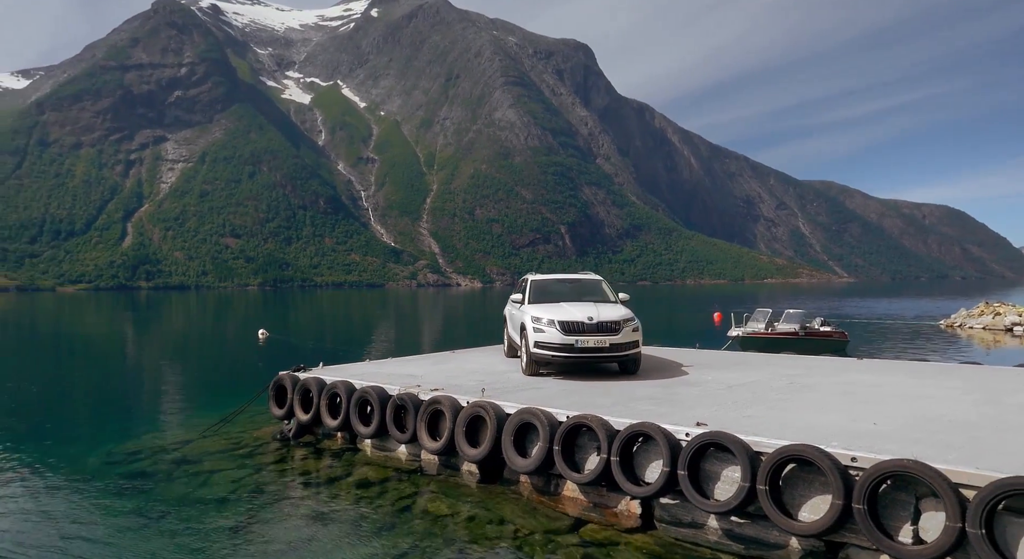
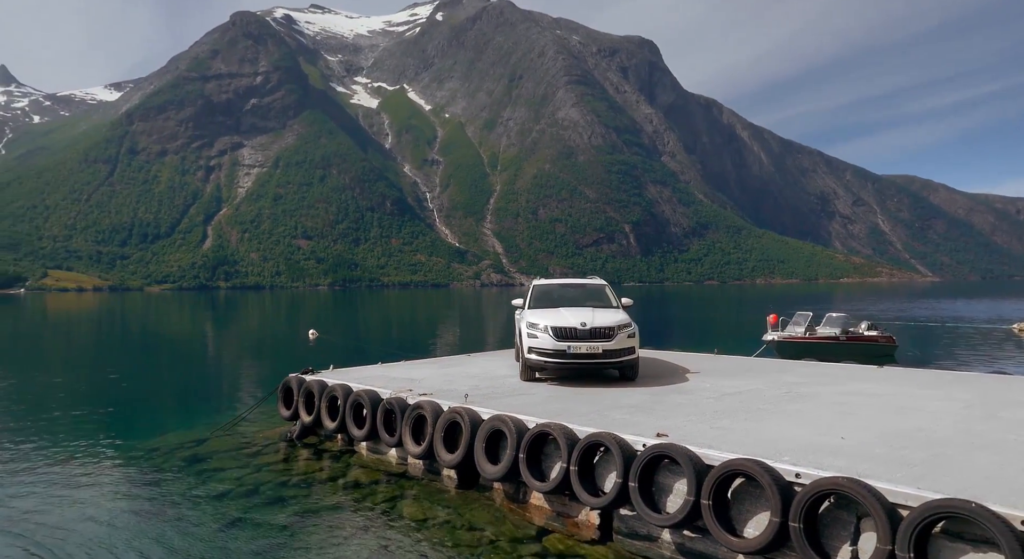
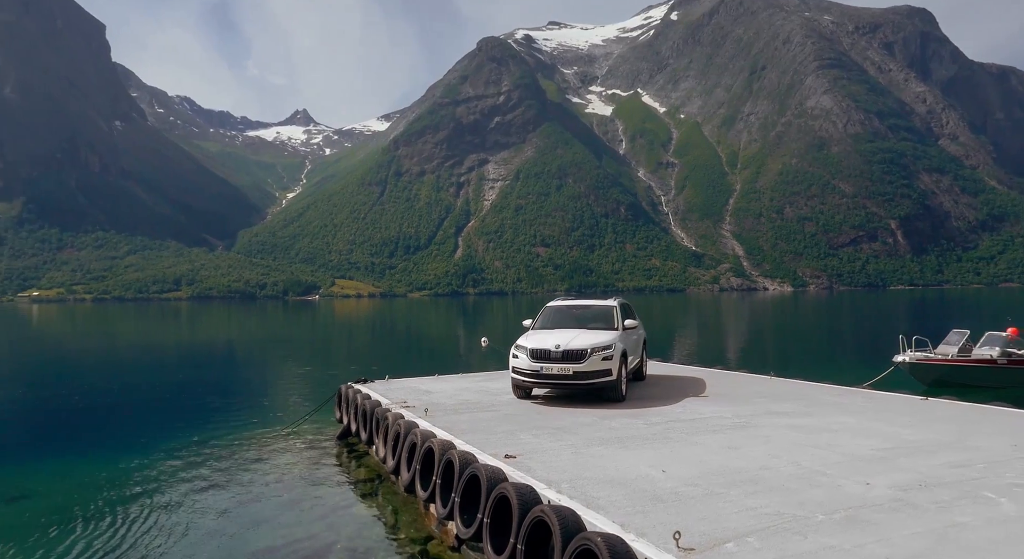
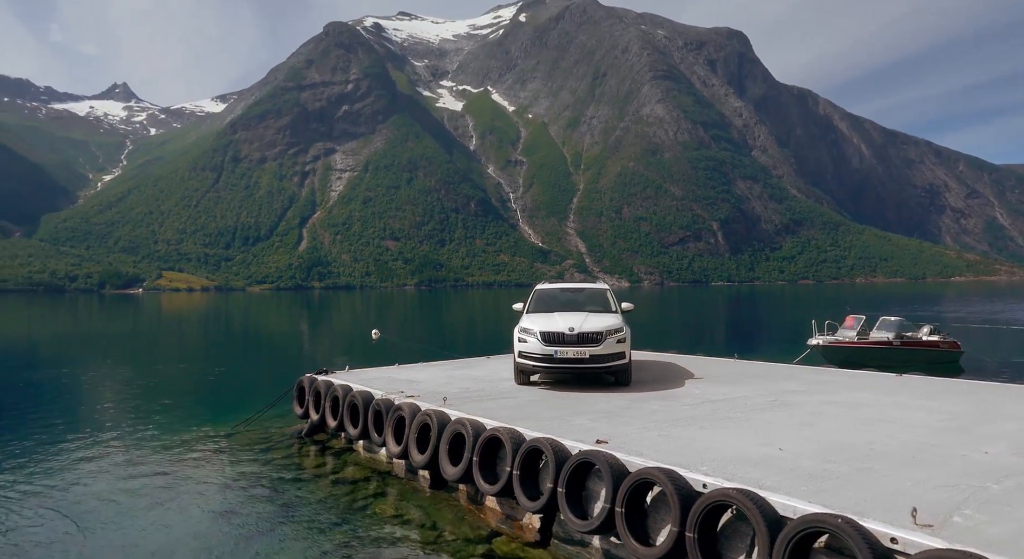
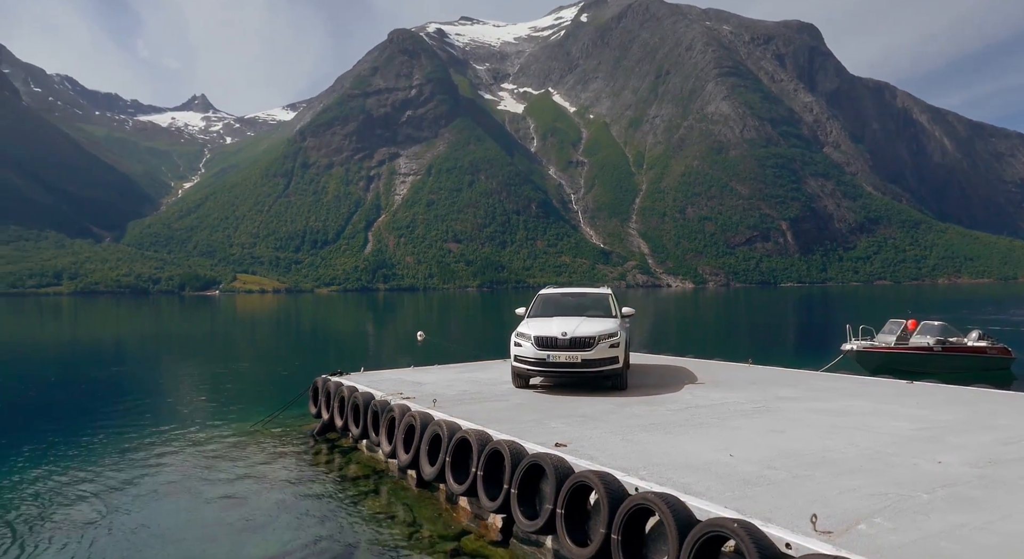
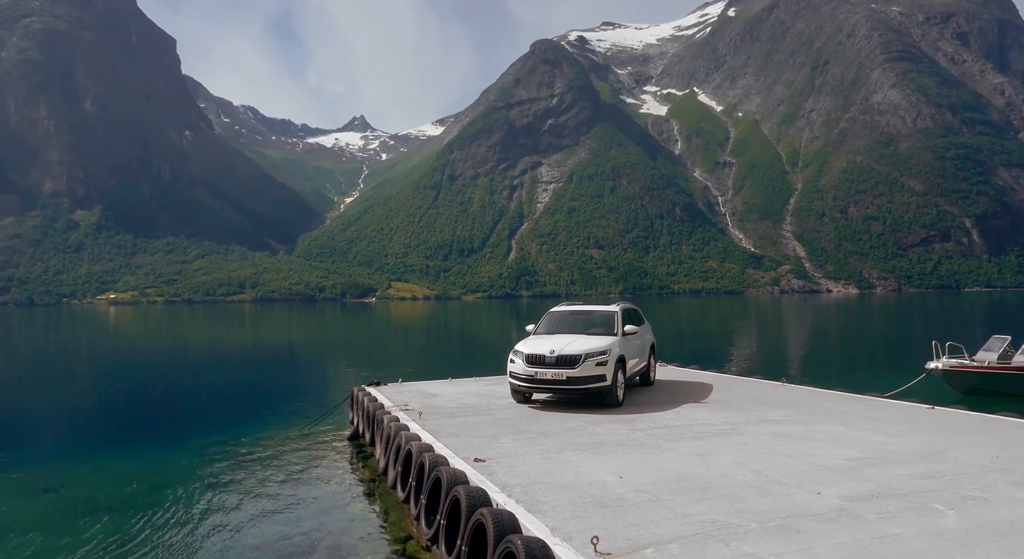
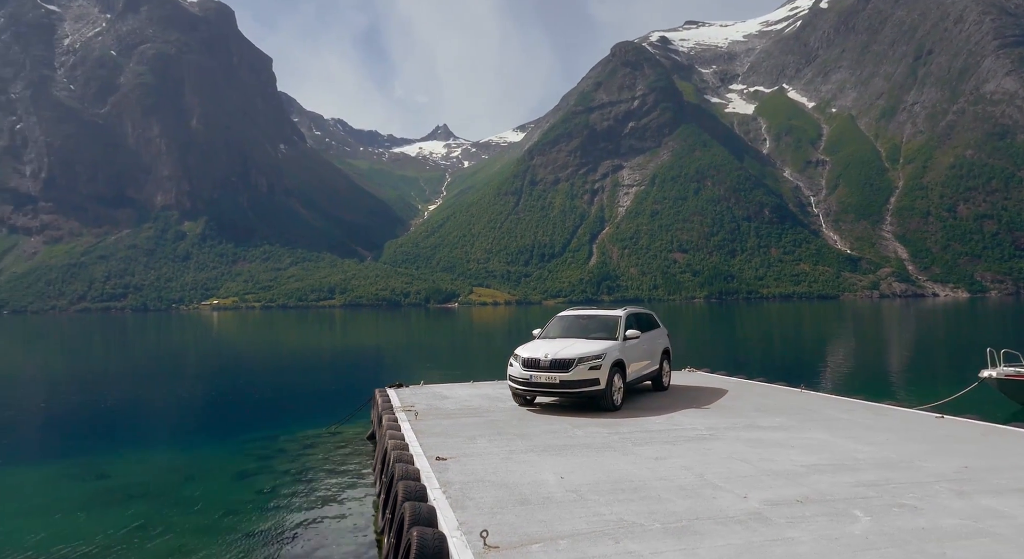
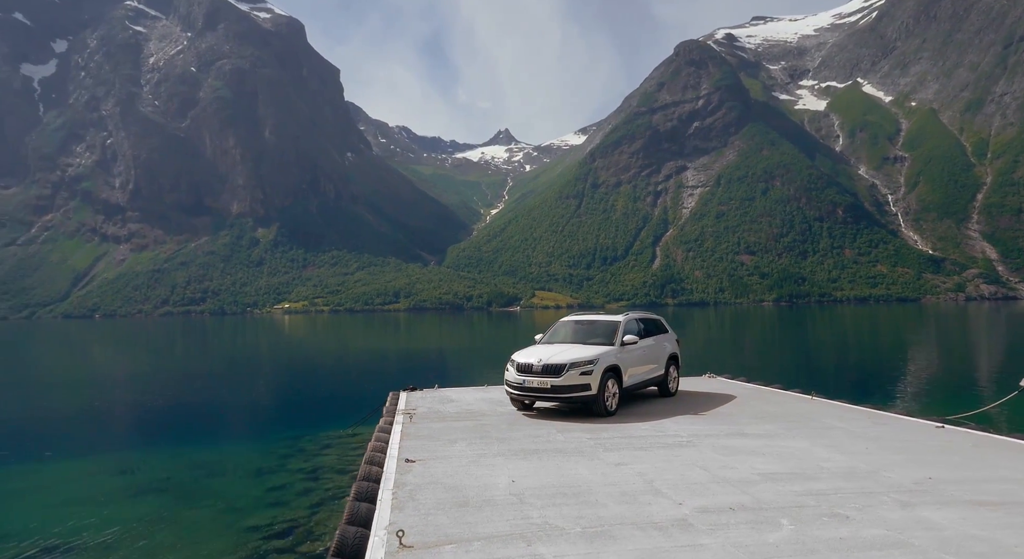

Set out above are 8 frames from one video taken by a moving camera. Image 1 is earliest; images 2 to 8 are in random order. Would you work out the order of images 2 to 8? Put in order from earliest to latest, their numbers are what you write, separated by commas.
2, 4, 5, 3, 6, 7, 8
